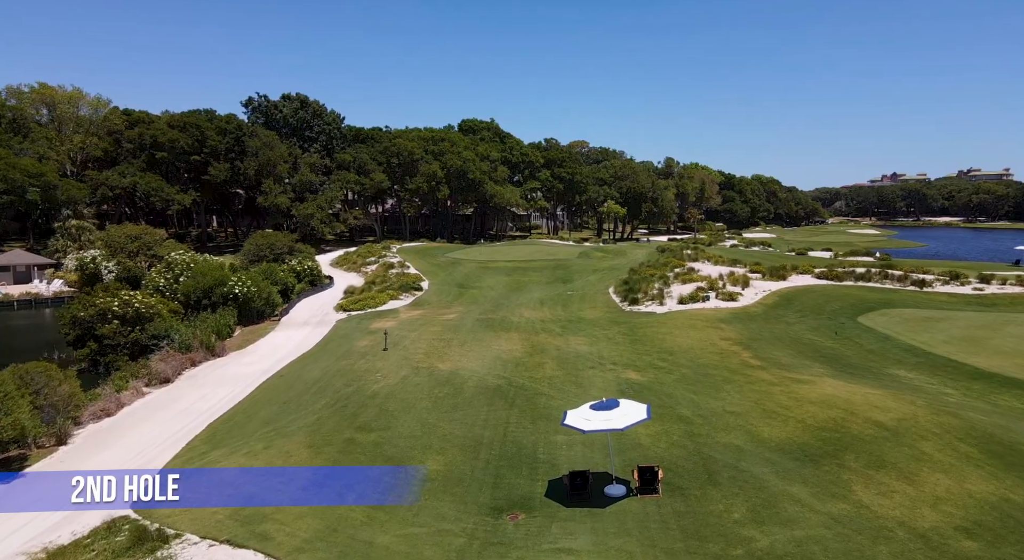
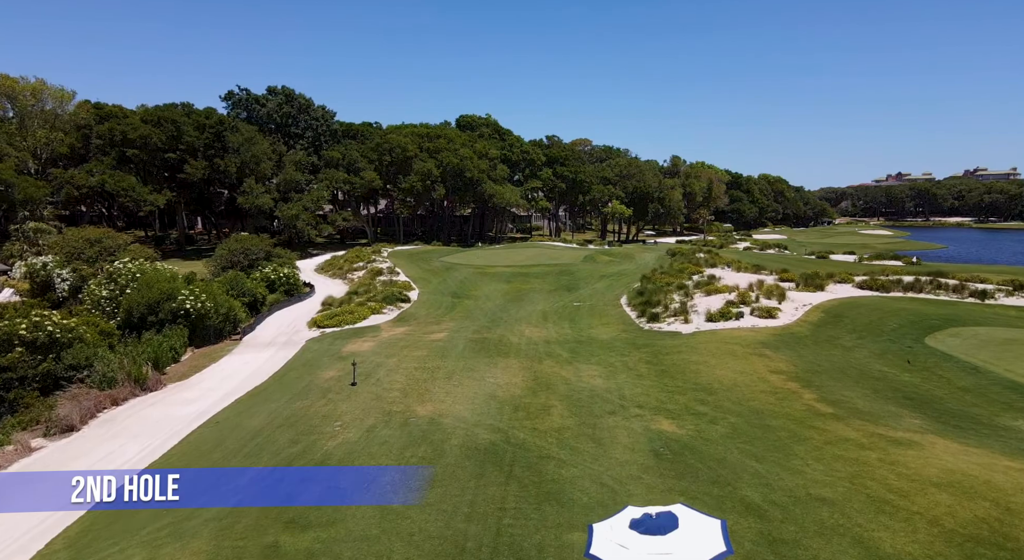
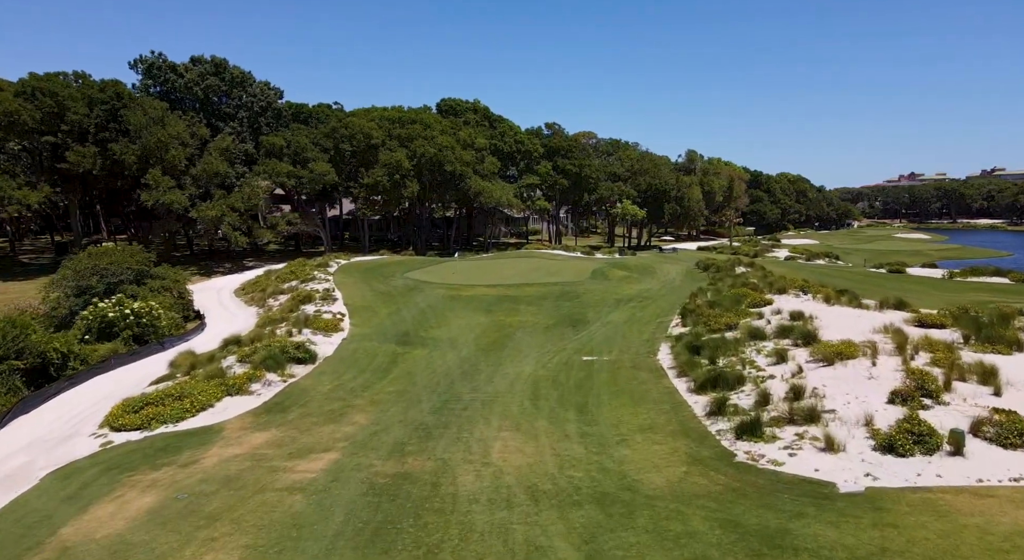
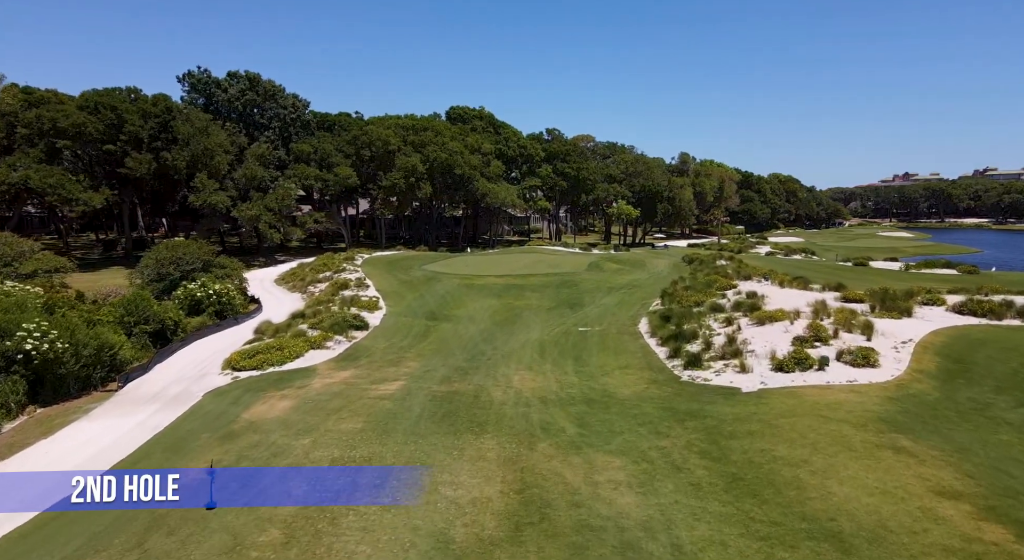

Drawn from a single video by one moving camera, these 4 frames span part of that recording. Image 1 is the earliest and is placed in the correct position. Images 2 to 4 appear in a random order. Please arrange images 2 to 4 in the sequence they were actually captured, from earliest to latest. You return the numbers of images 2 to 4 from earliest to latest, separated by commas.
2, 4, 3
